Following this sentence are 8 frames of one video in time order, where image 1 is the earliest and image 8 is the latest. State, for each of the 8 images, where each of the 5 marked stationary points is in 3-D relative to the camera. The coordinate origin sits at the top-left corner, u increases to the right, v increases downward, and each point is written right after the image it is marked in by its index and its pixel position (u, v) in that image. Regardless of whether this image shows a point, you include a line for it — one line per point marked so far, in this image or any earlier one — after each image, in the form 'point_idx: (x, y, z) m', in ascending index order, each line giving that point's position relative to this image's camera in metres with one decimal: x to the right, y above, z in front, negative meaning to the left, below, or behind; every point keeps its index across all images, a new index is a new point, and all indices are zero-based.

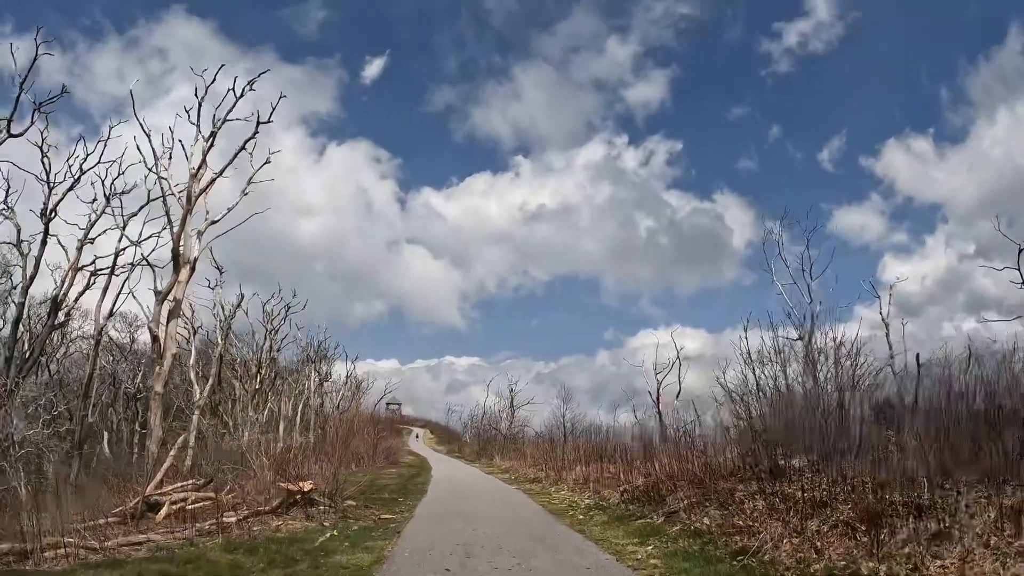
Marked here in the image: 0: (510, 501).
0: (-0.1, -4.8, +14.7) m
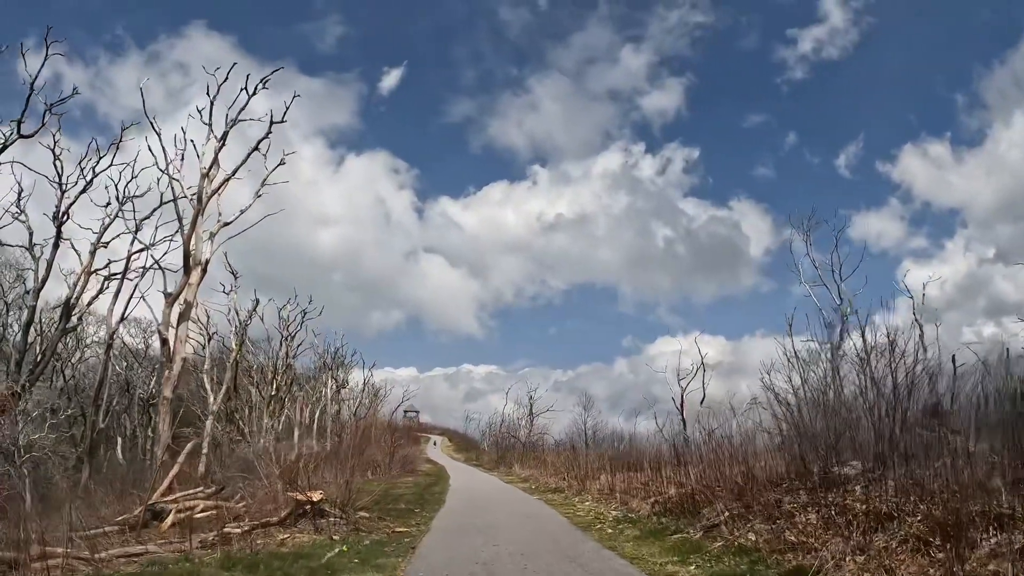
0: (+0.4, -4.8, +13.8) m
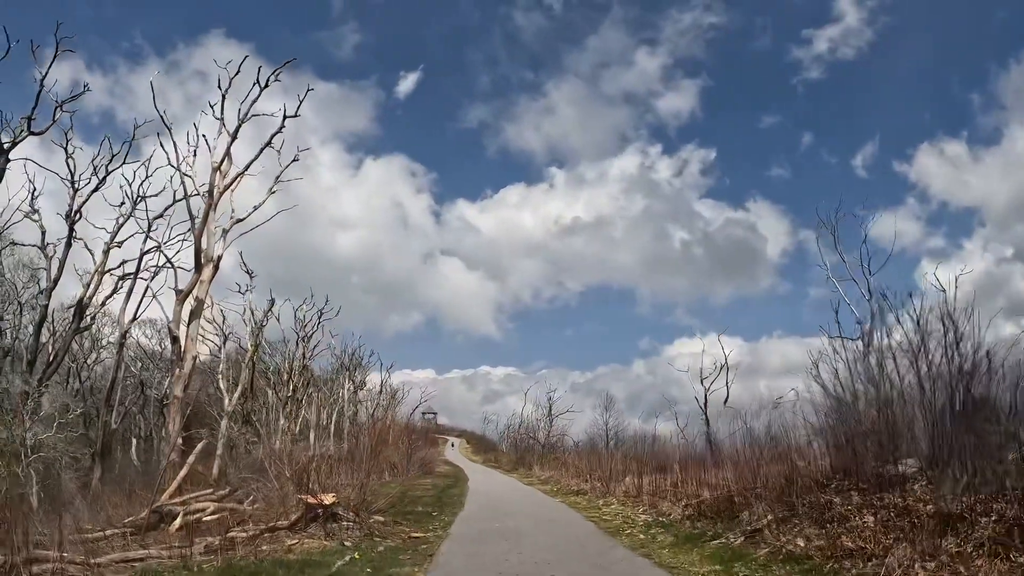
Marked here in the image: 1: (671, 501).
0: (+0.8, -4.6, +13.0) m
1: (+3.4, -4.4, +13.7) m
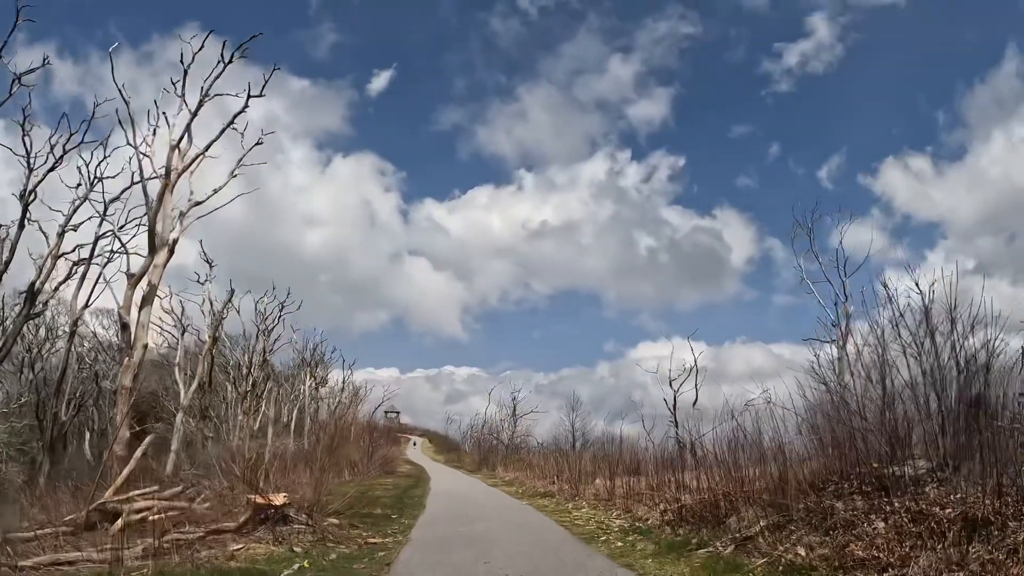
0: (+0.2, -4.4, +12.2) m
1: (+2.8, -4.3, +13.0) m
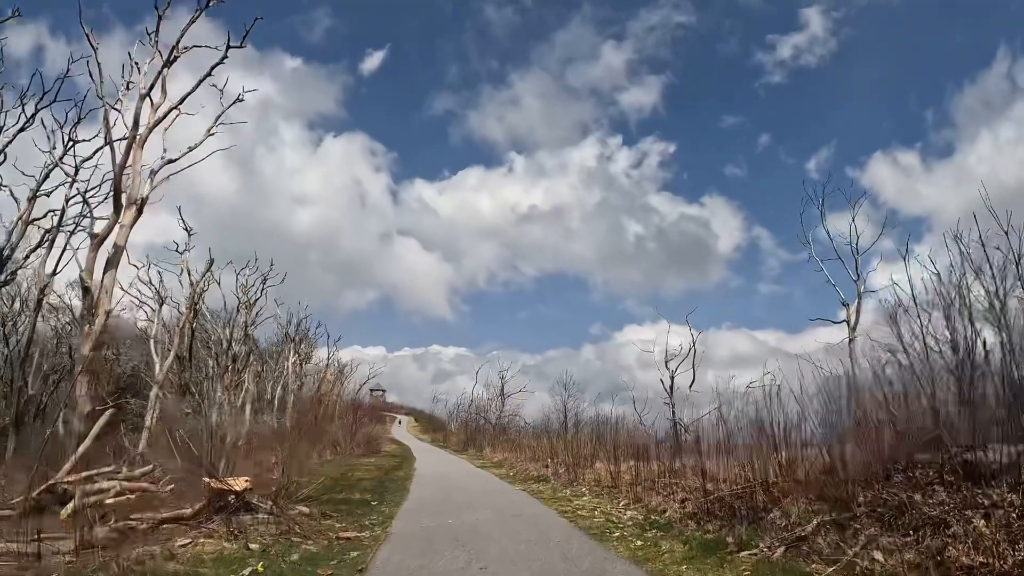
0: (+0.1, -3.7, +10.7) m
1: (+2.7, -3.6, +11.6) m
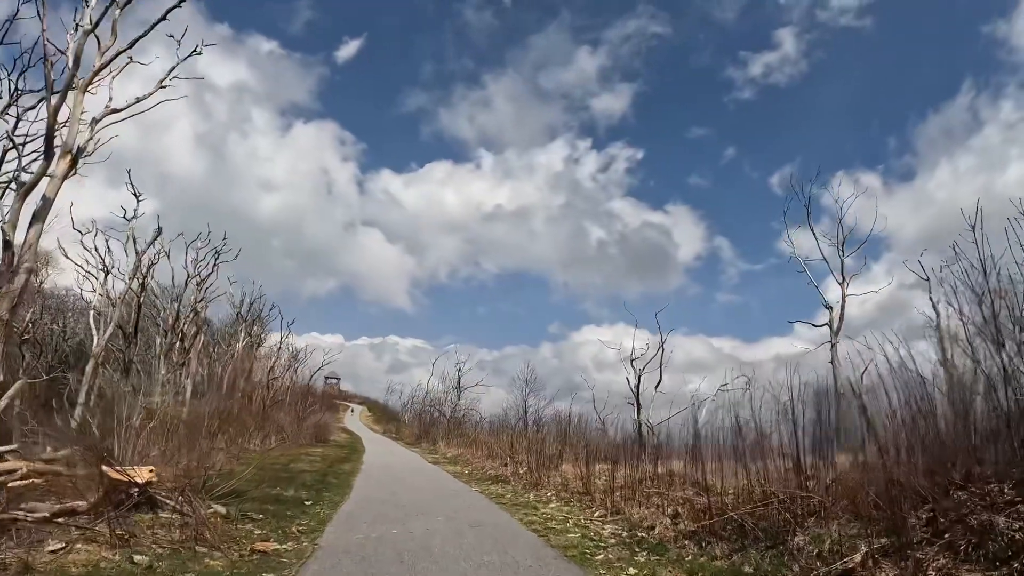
0: (-0.5, -3.3, +9.2) m
1: (+2.0, -3.4, +10.2) m
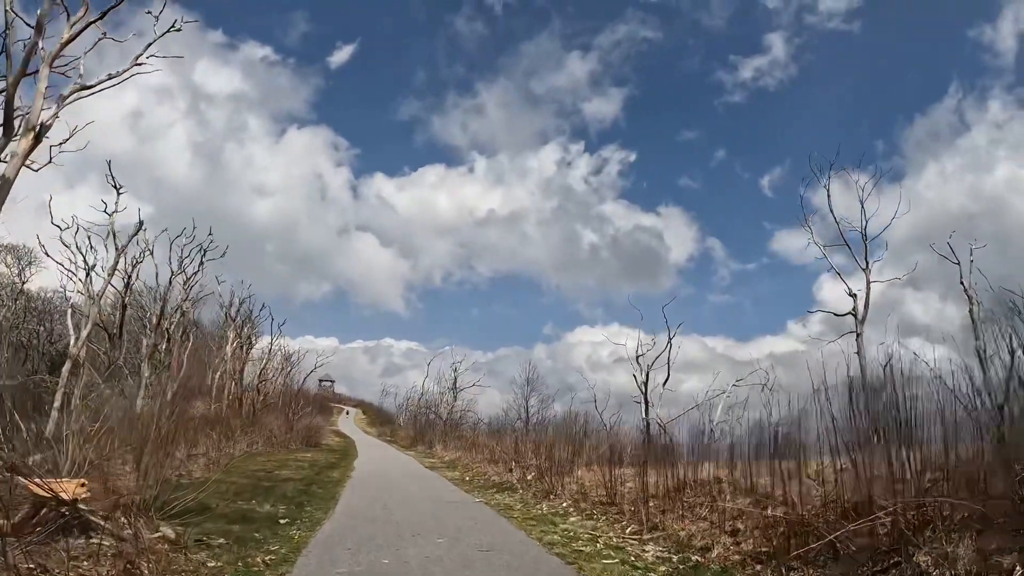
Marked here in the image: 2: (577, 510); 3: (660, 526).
0: (-0.2, -3.0, +7.5) m
1: (+2.2, -3.0, +8.6) m
2: (+1.1, -3.7, +10.7) m
3: (+1.8, -3.2, +8.7) m
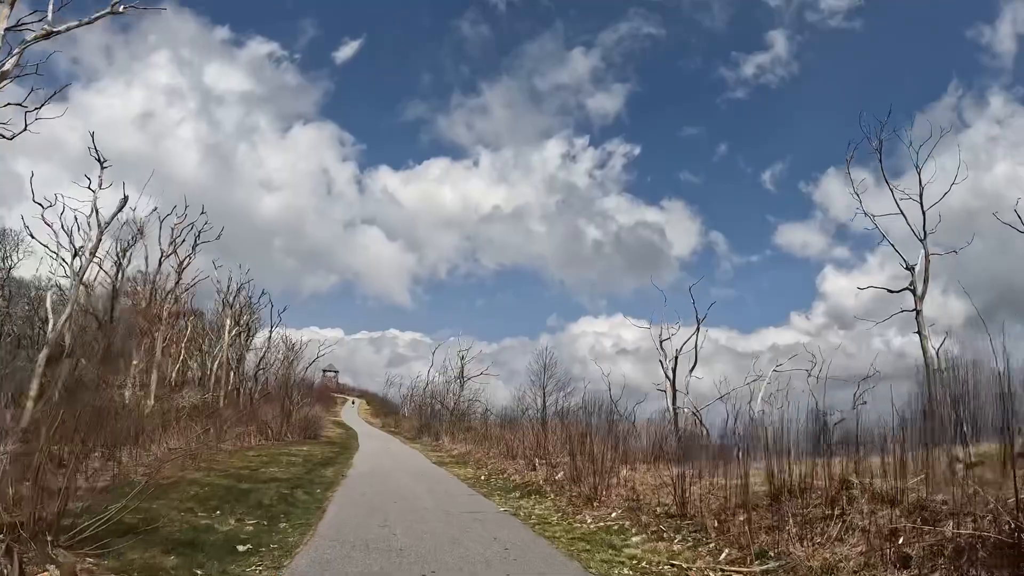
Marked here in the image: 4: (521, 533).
0: (+0.2, -2.3, +5.0) m
1: (+2.7, -2.4, +6.0) m
2: (+1.6, -3.0, +8.2) m
3: (+2.2, -2.6, +6.1) m
4: (+0.2, -3.0, +7.9) m
